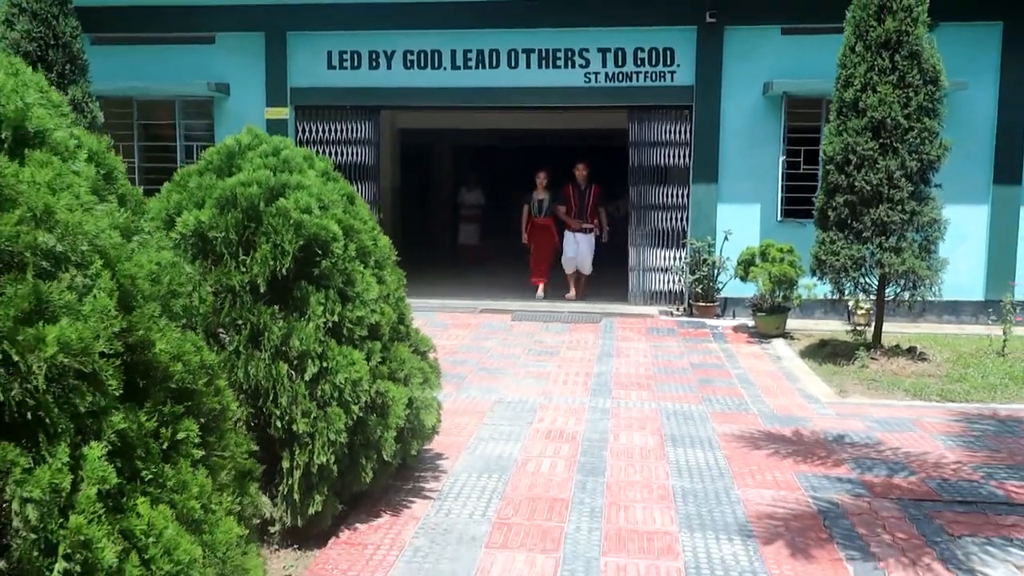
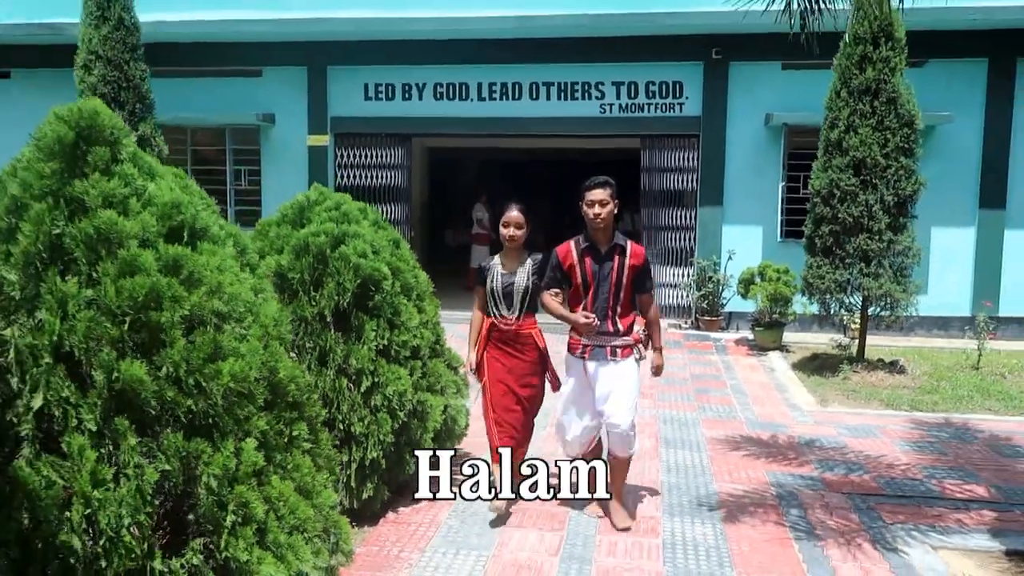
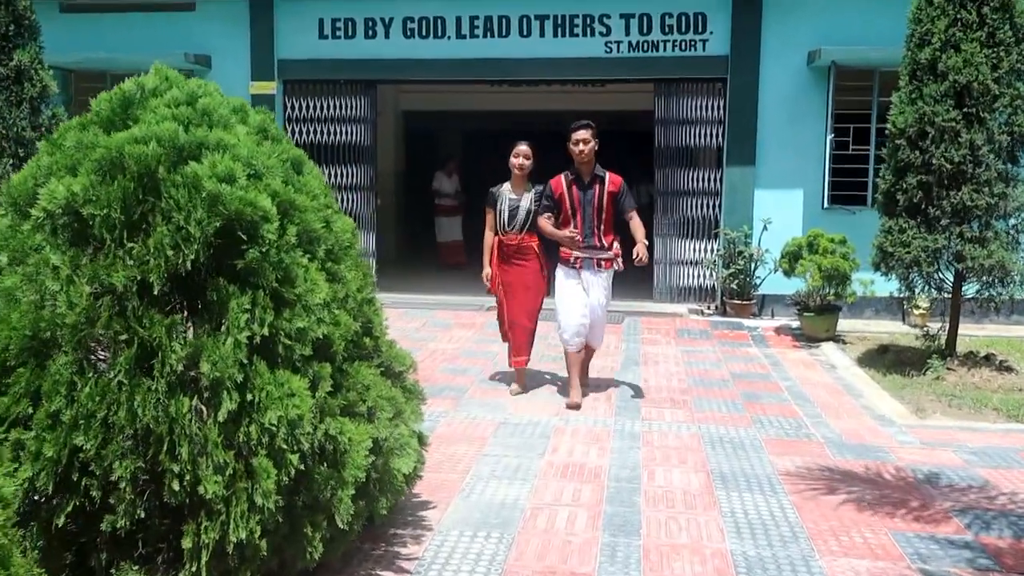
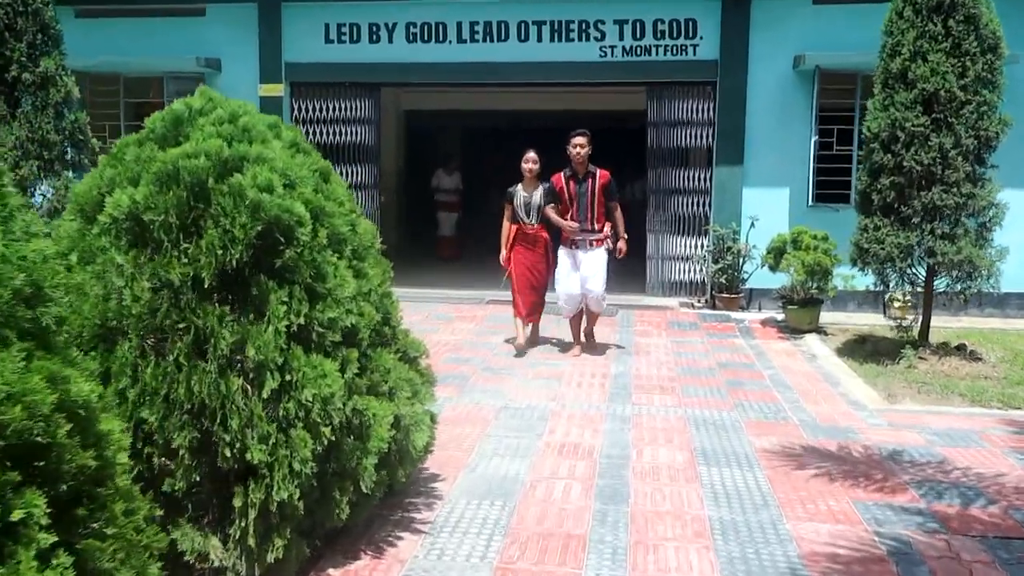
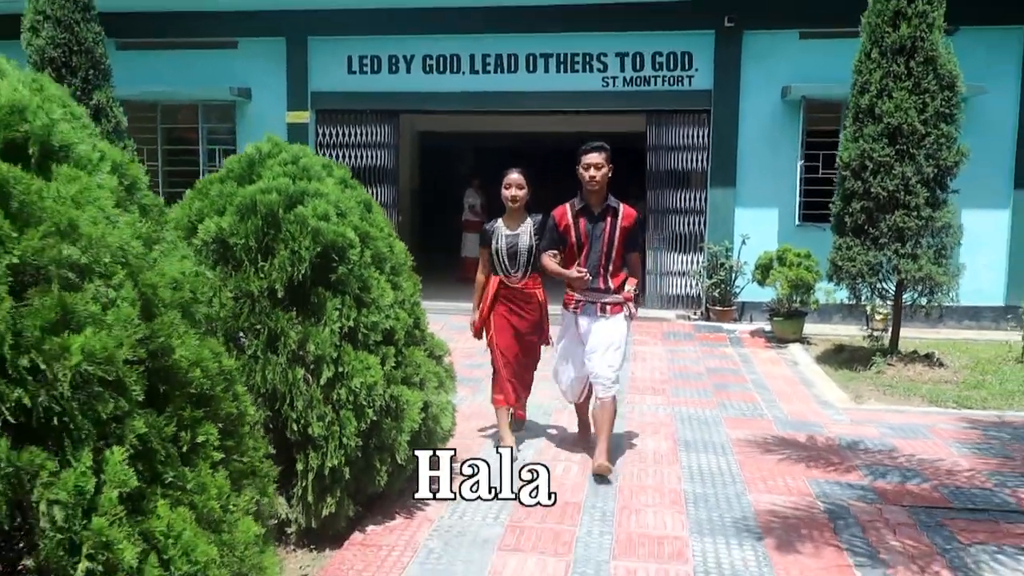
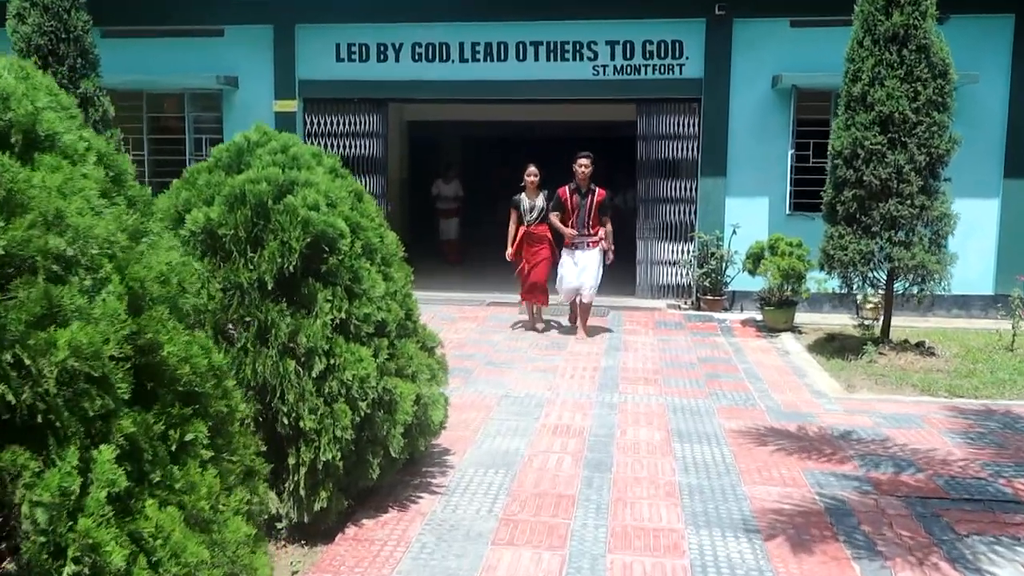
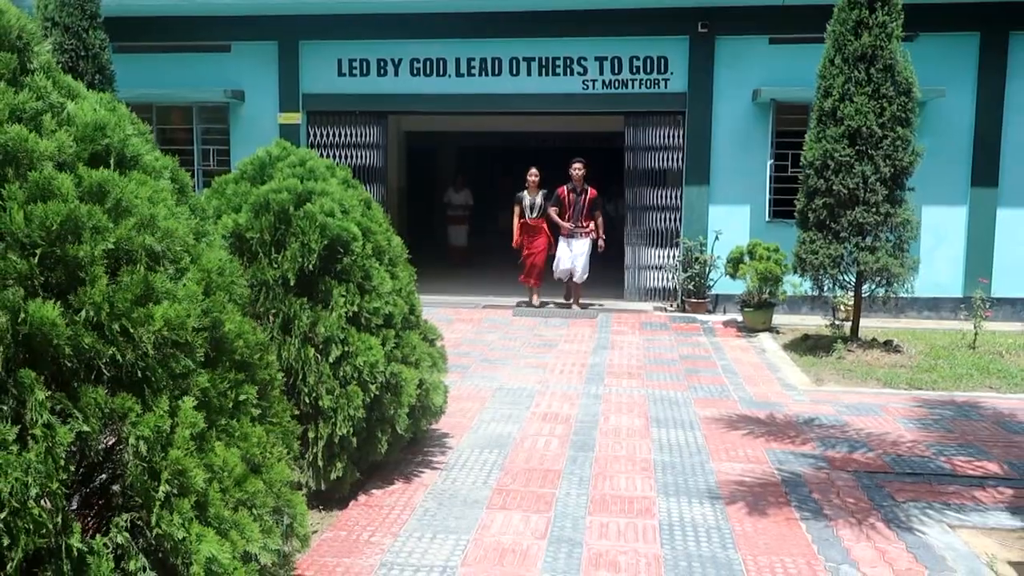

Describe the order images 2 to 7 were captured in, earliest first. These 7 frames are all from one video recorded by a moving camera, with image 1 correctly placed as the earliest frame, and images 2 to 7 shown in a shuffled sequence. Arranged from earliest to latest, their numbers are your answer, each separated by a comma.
7, 6, 4, 3, 5, 2
